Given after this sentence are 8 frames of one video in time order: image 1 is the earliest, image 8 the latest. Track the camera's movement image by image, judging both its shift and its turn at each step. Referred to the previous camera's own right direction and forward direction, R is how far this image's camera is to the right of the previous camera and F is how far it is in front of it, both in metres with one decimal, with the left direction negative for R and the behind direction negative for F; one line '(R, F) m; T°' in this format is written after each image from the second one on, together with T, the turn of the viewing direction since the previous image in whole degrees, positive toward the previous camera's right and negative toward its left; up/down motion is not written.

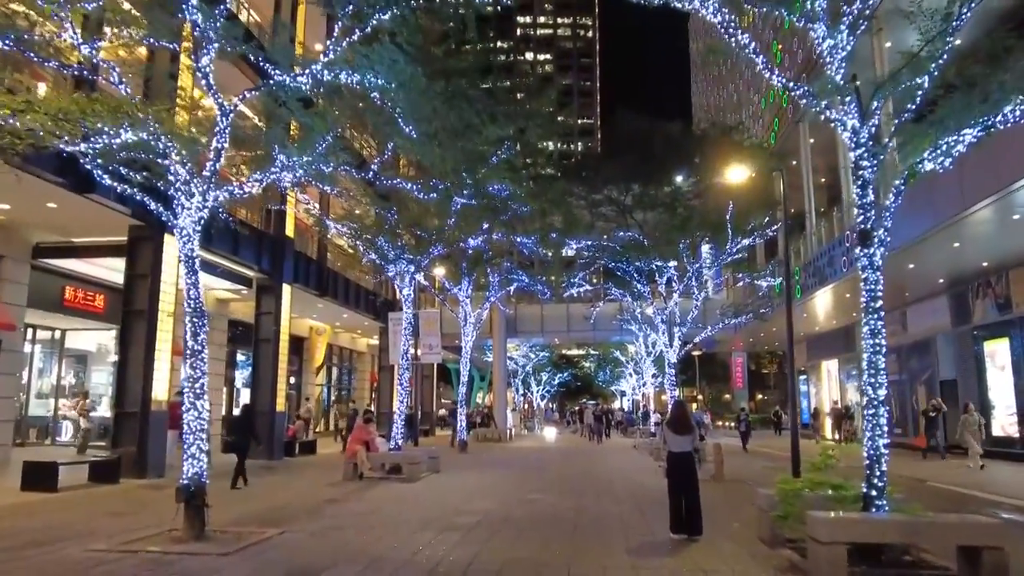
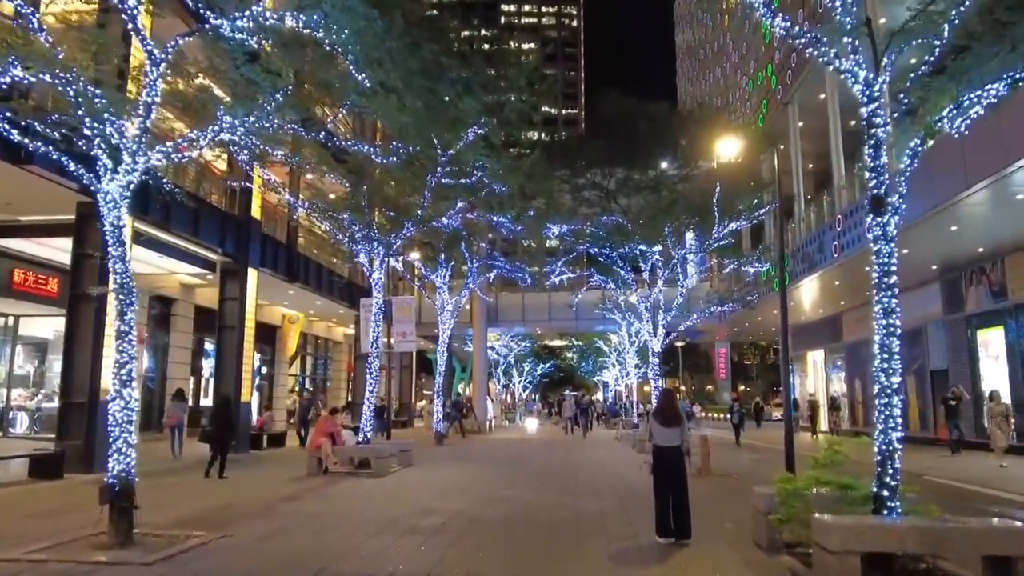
(+0.2, +1.0) m; +1°
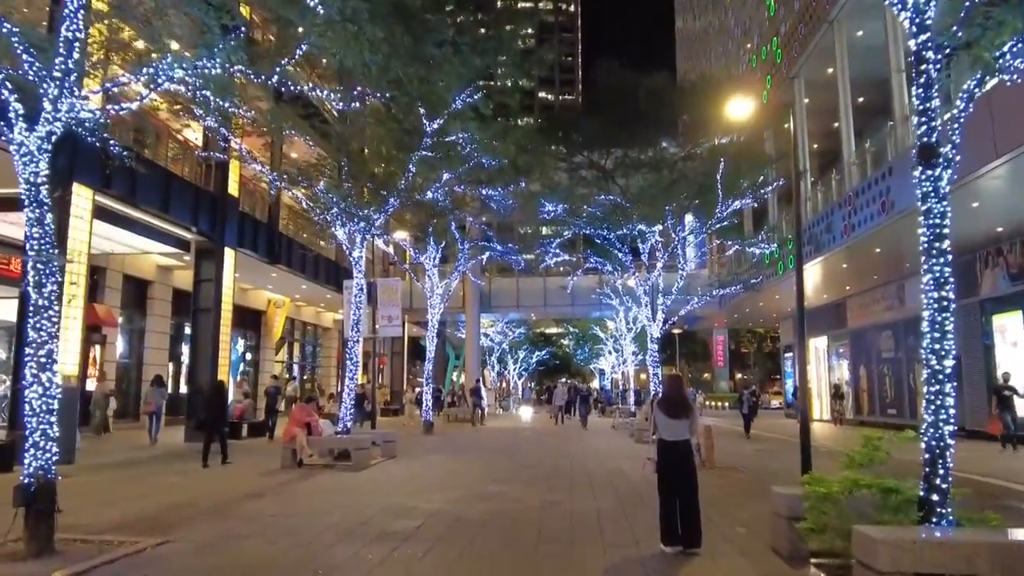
(+0.1, +1.1) m; 0°
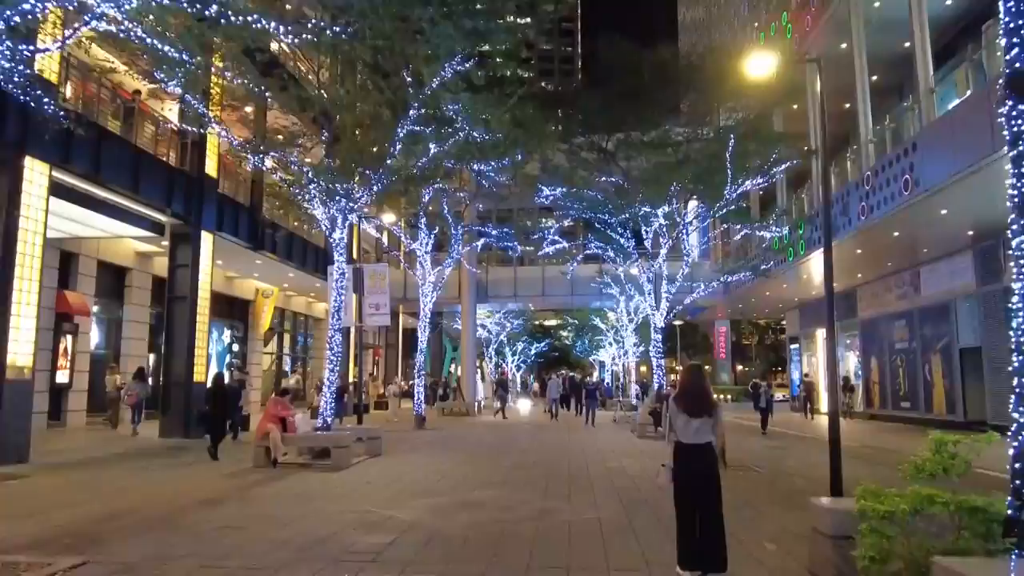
(+0.1, +1.2) m; 0°
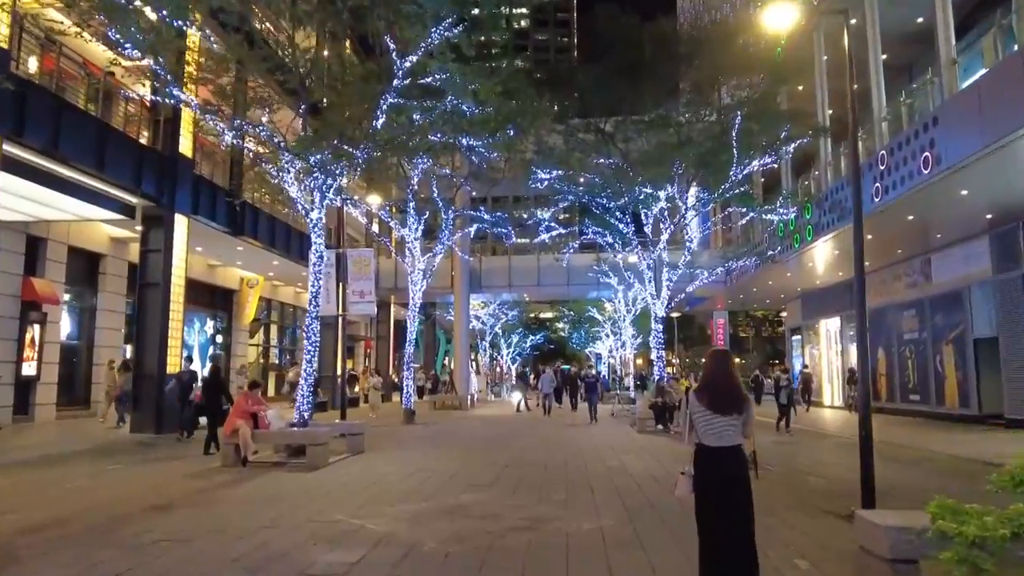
(+0.1, +1.1) m; 0°
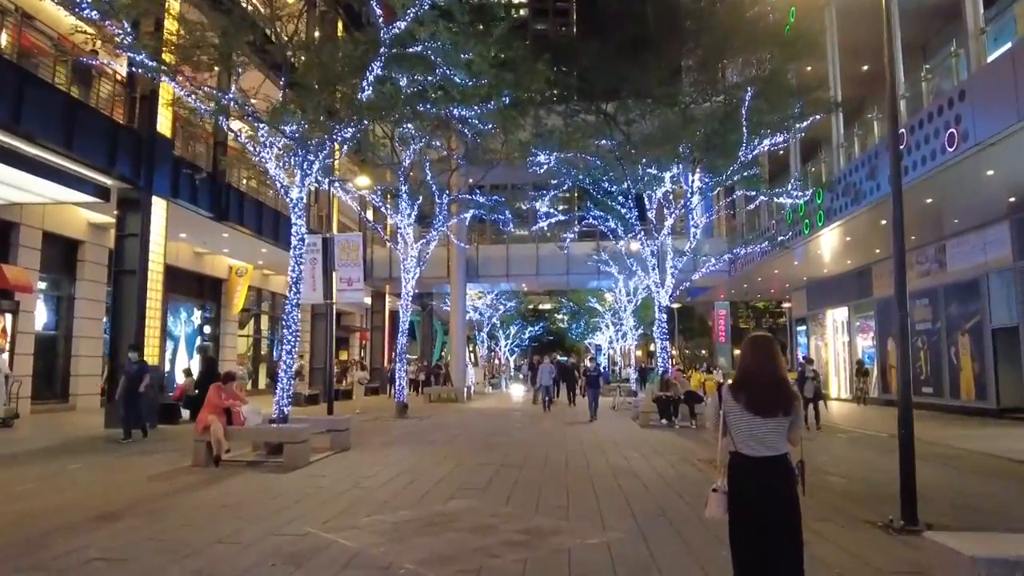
(0.0, +1.0) m; 0°
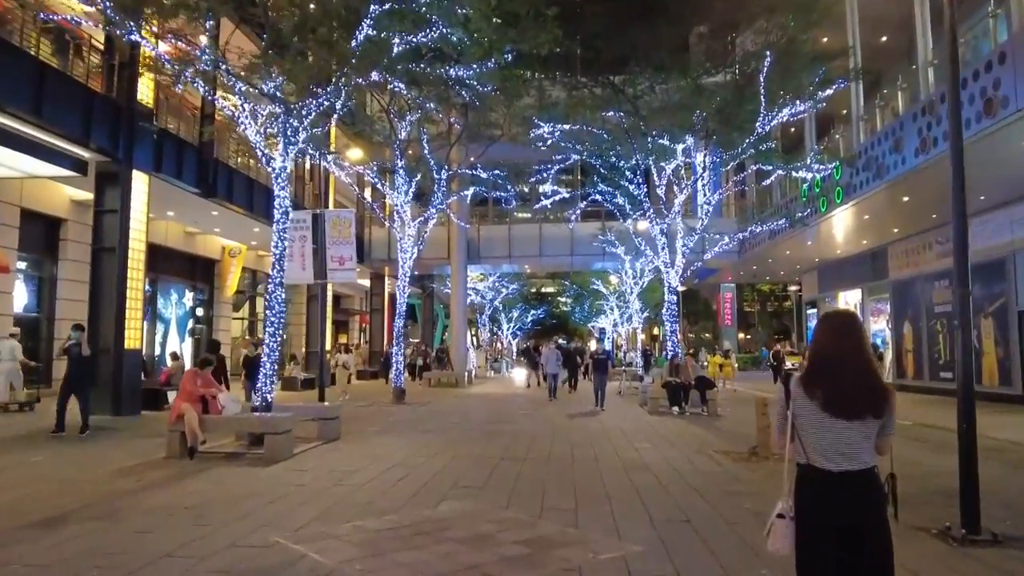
(0.0, +1.0) m; 0°
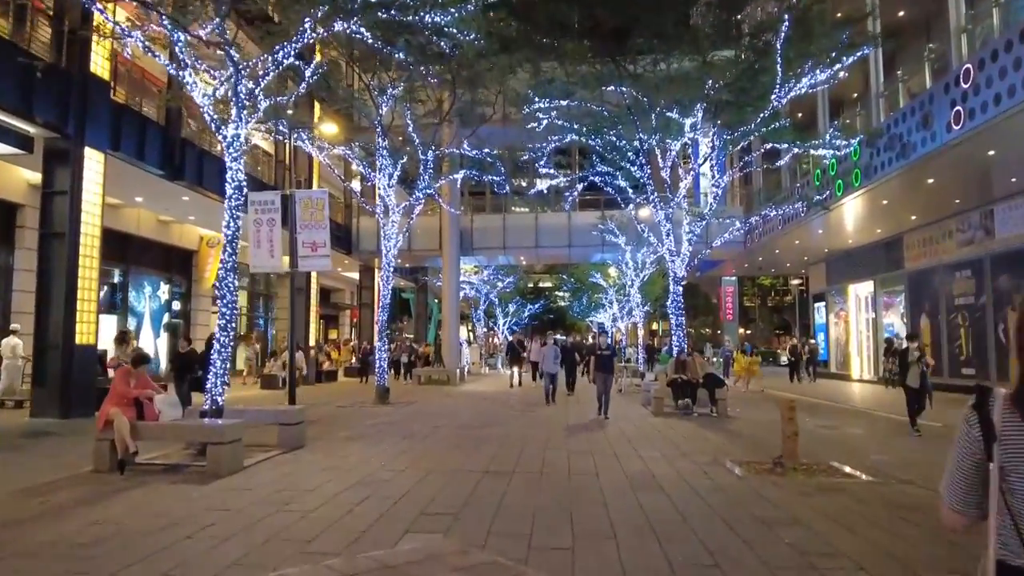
(+0.1, +1.5) m; 0°
